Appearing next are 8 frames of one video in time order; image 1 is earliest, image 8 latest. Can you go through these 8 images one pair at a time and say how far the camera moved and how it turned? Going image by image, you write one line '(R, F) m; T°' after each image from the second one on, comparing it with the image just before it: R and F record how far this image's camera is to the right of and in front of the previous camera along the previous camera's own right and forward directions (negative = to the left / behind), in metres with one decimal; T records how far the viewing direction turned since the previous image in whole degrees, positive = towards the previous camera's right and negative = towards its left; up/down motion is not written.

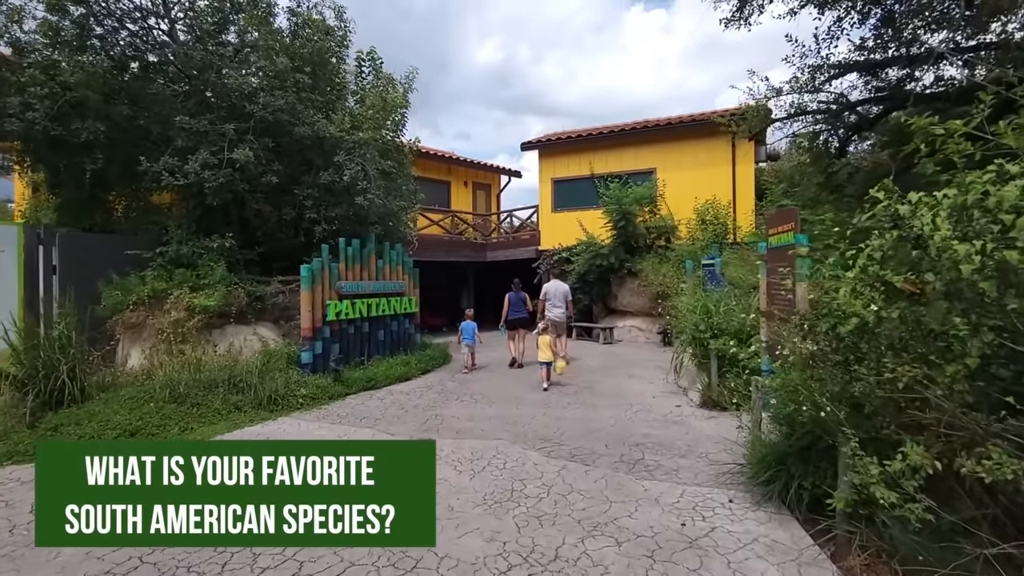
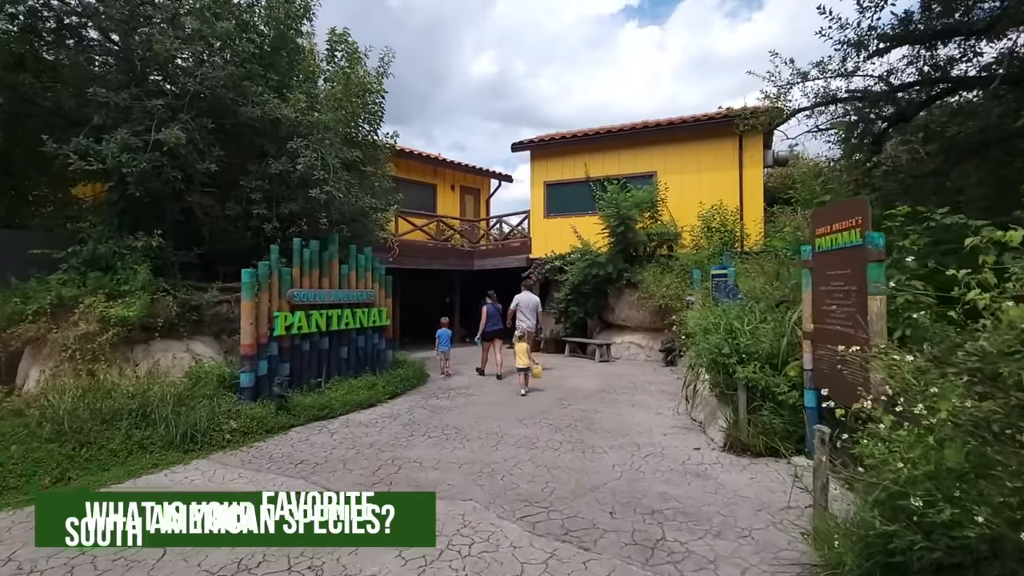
(+0.1, +1.3) m; +1°
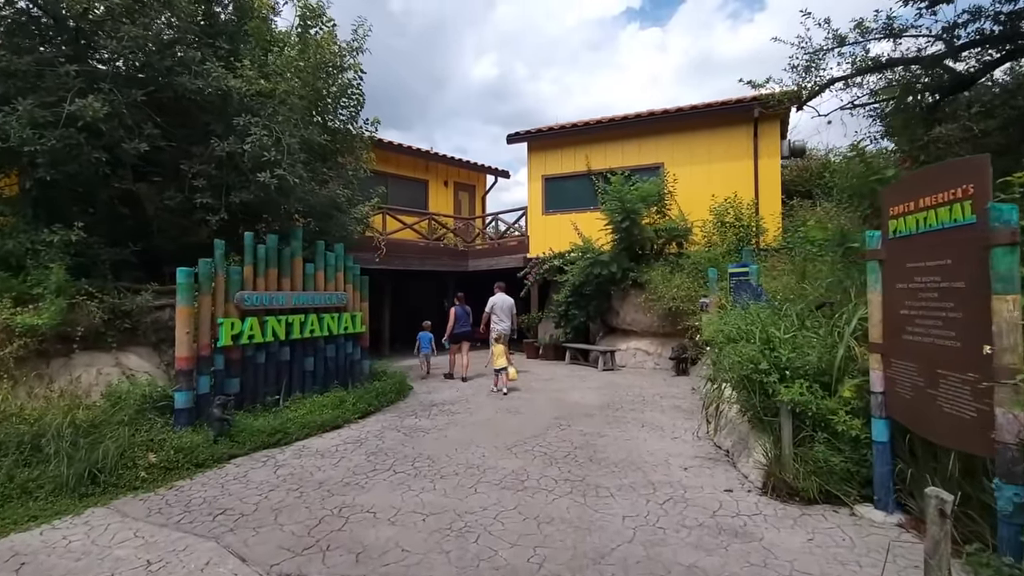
(+0.2, +1.1) m; 0°
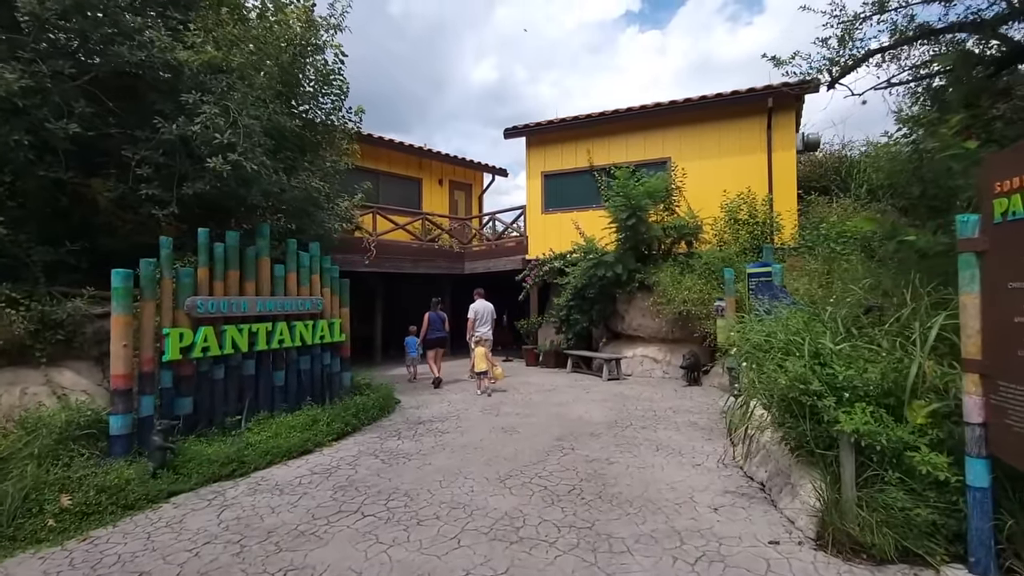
(+0.1, +0.8) m; 0°
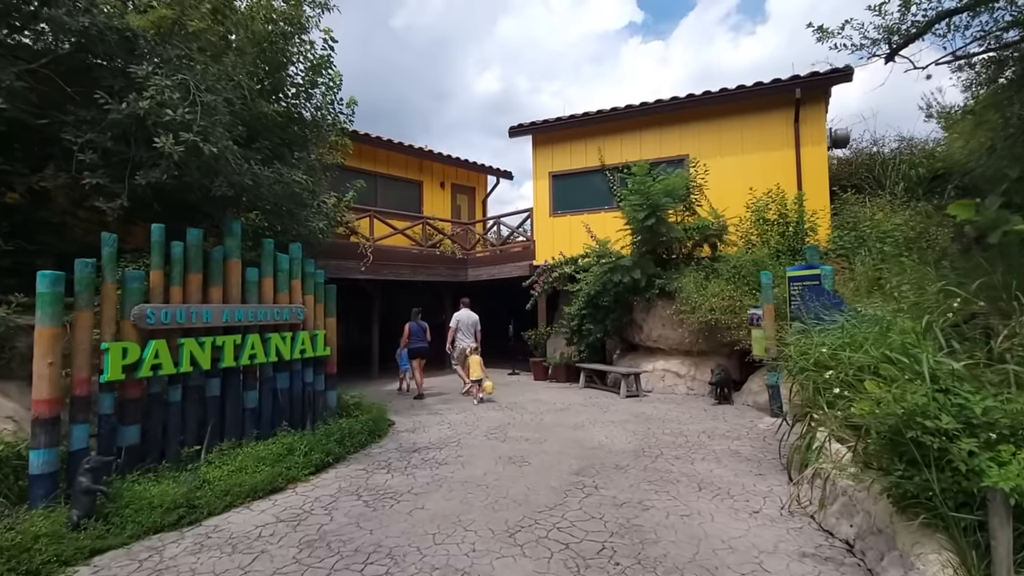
(0.0, +0.9) m; -1°
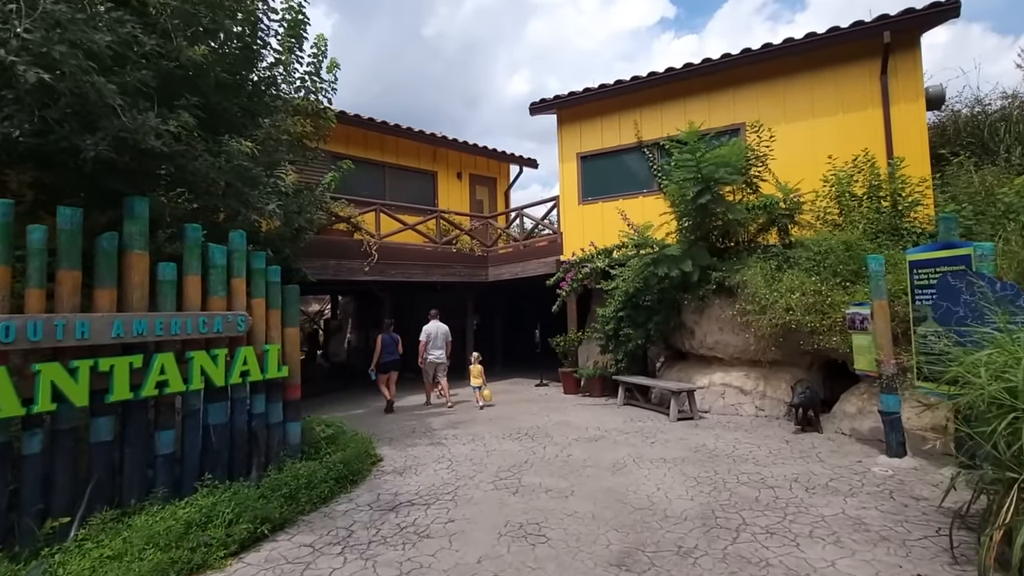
(+0.2, +1.7) m; -4°
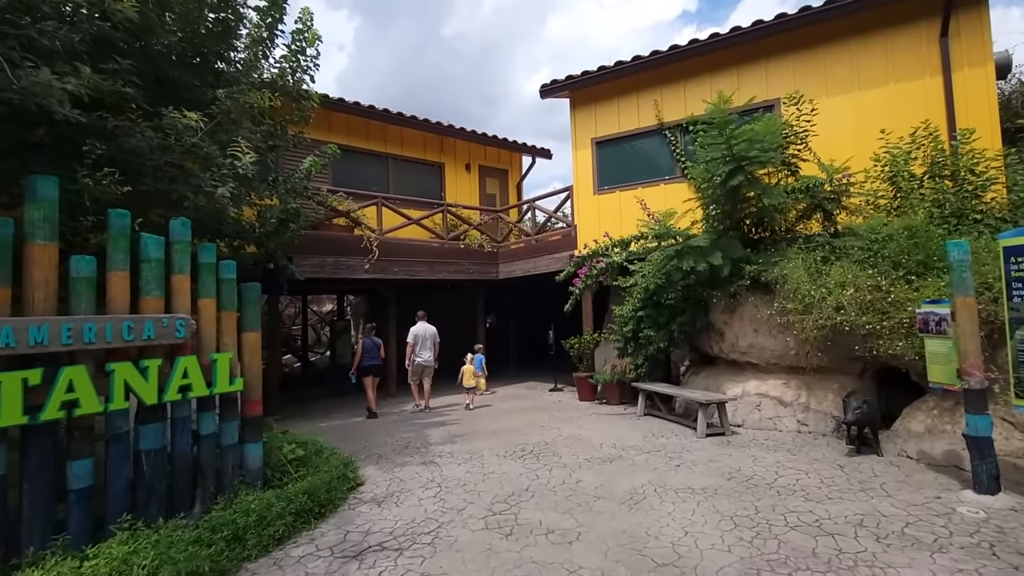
(+0.2, +0.8) m; -2°
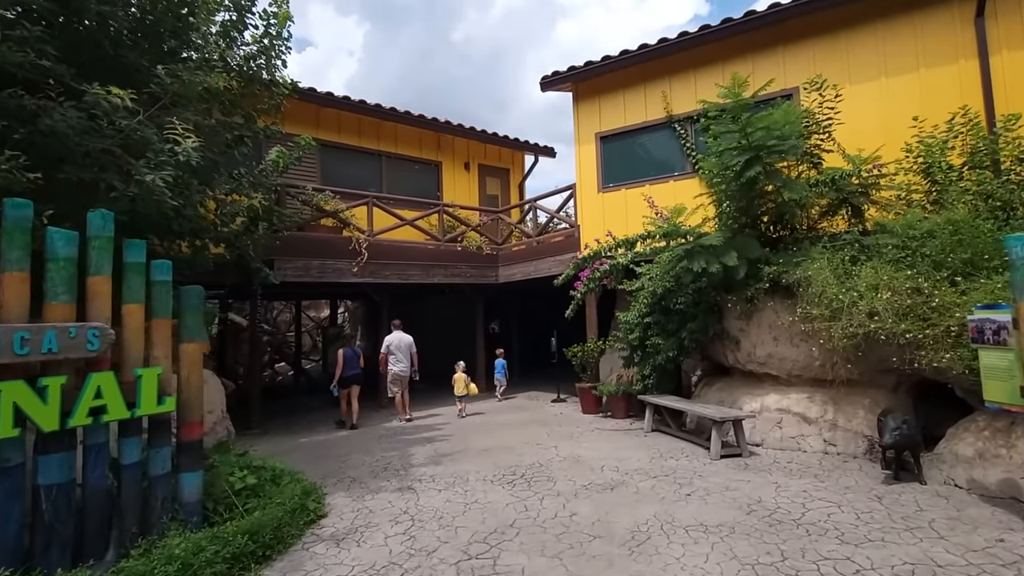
(+0.2, +0.6) m; -1°
